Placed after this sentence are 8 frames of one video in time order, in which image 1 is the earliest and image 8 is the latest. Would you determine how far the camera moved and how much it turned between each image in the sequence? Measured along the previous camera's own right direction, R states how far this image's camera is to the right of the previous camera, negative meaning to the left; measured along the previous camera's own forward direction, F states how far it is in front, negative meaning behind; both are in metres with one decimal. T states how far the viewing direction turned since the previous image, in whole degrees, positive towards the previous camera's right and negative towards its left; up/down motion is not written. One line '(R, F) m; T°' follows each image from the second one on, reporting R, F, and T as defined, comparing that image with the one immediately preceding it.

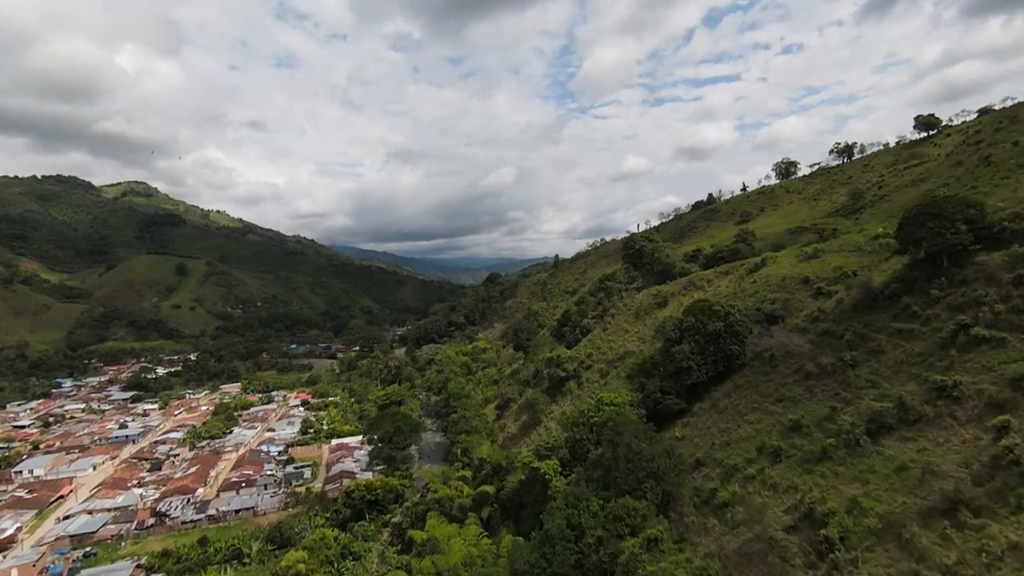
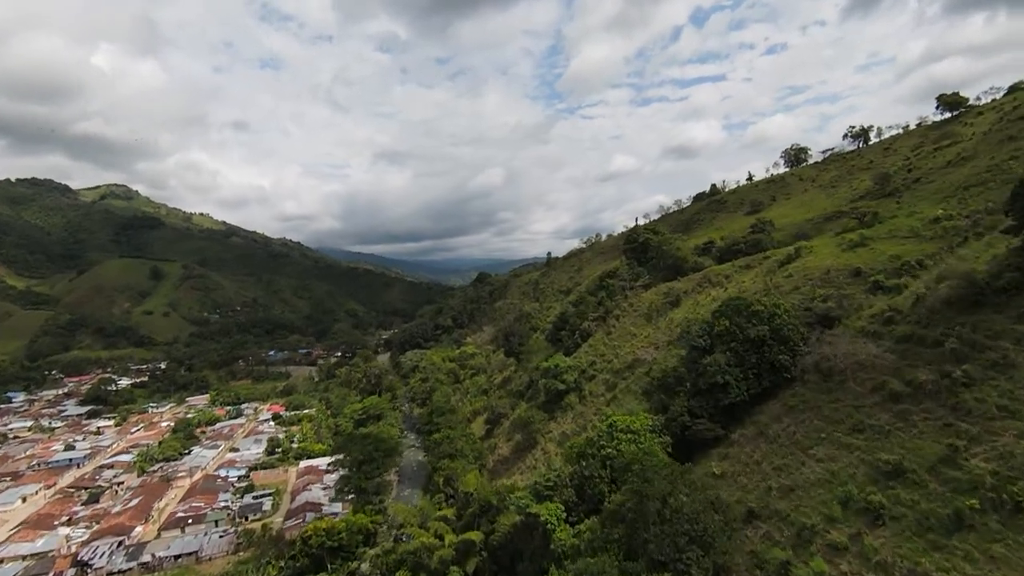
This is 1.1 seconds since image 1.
(+0.1, +8.2) m; +1°
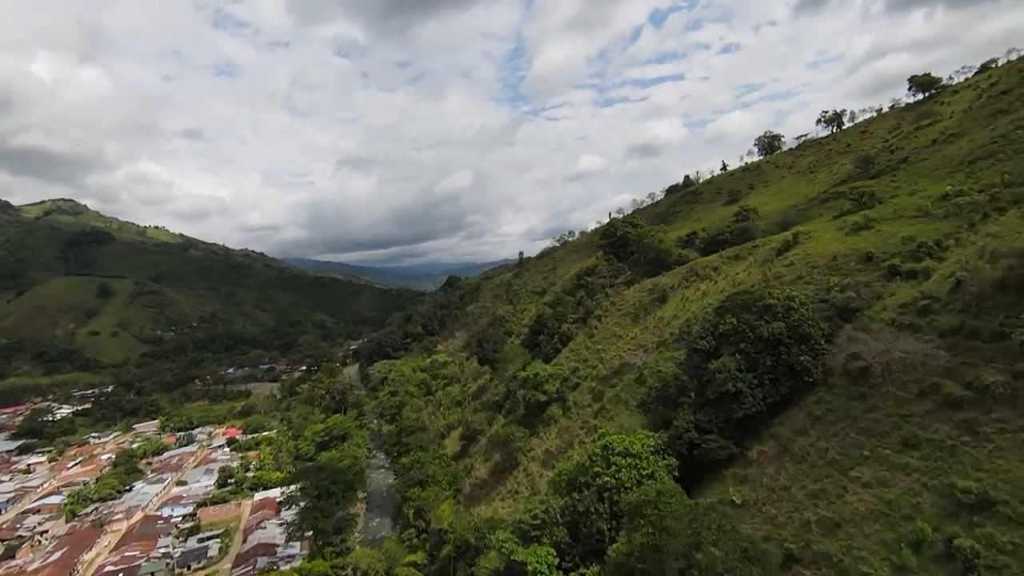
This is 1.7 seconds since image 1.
(+0.1, +5.2) m; +3°
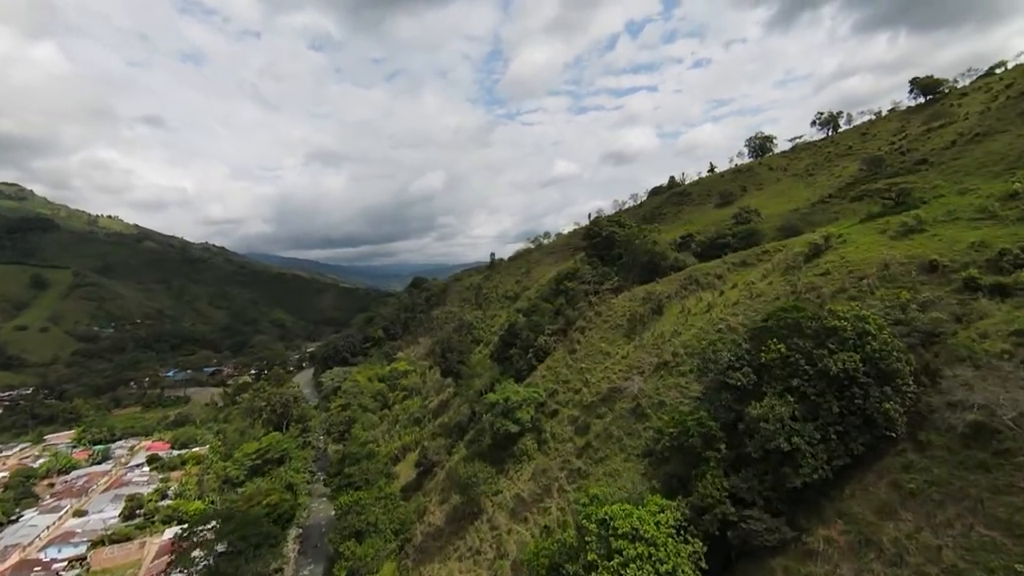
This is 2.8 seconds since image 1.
(+0.2, +8.2) m; +3°
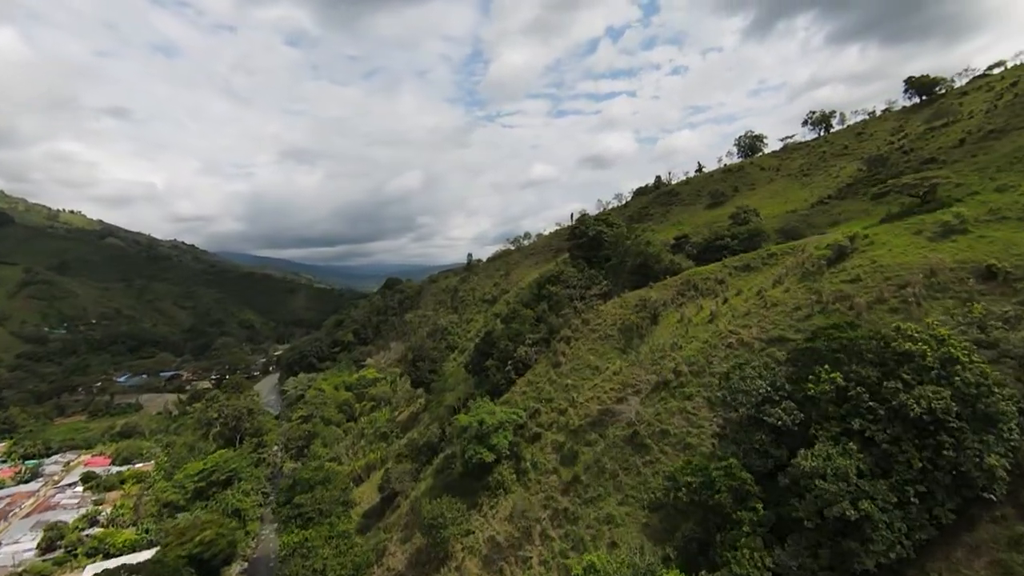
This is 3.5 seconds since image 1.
(+0.1, +5.1) m; +2°
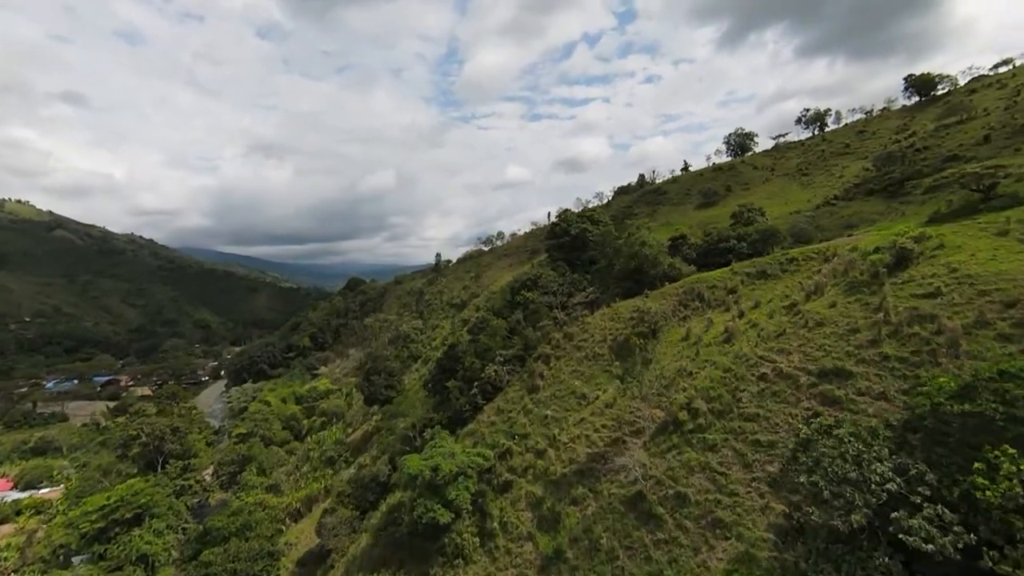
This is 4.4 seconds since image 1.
(+0.3, +7.1) m; +3°
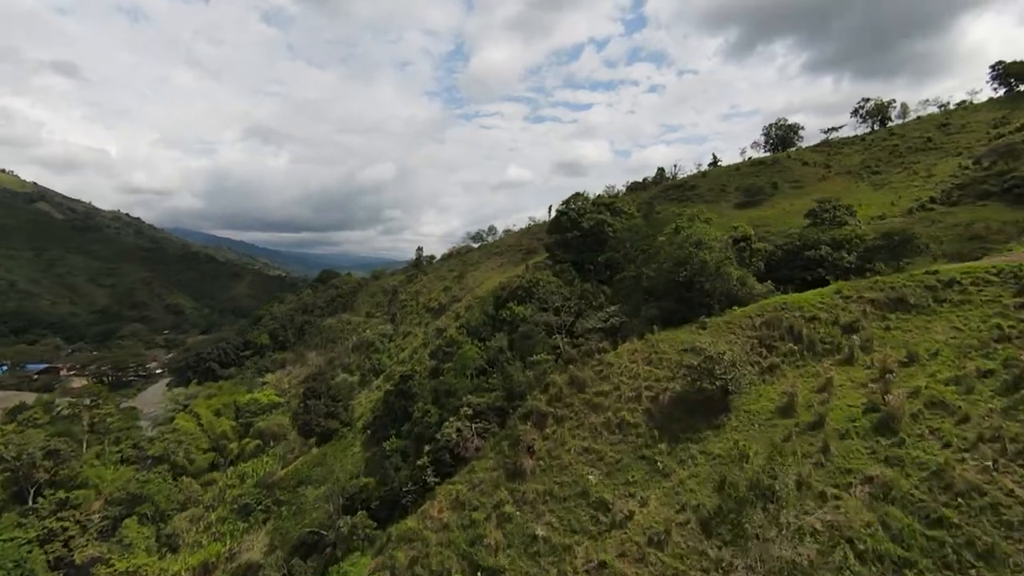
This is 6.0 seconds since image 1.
(+0.5, +12.4) m; +1°
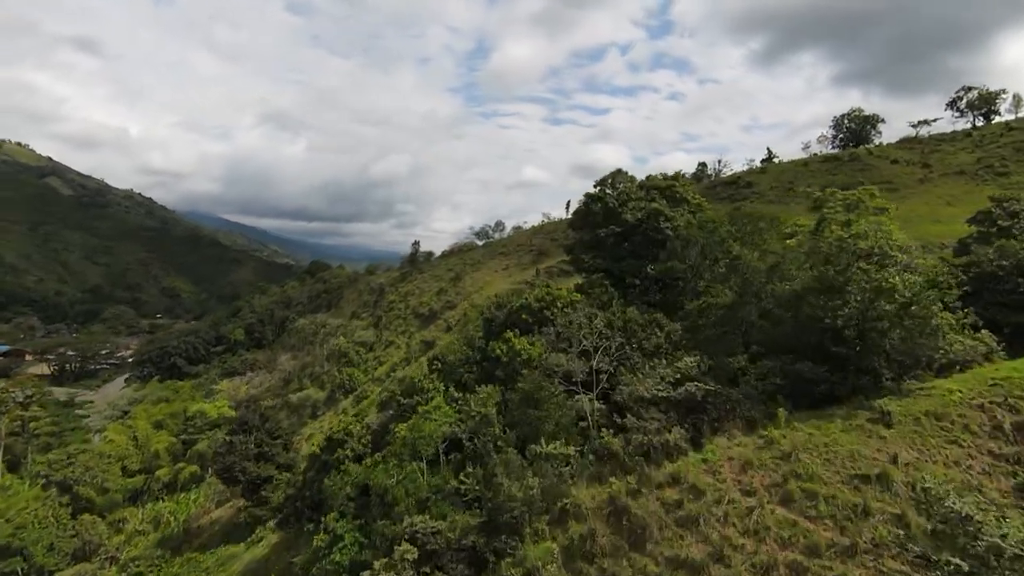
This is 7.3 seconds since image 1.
(+0.2, +10.6) m; -1°
